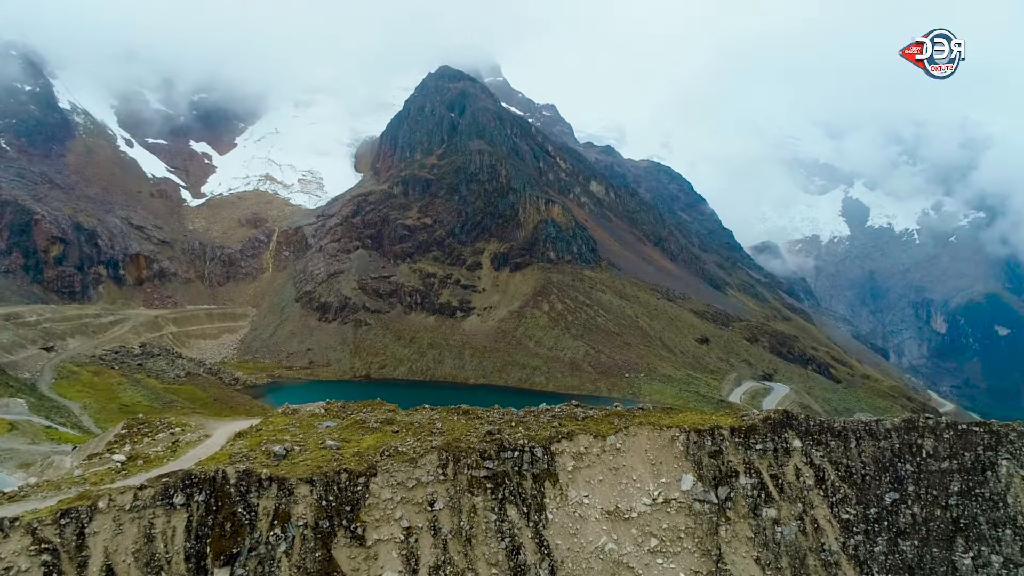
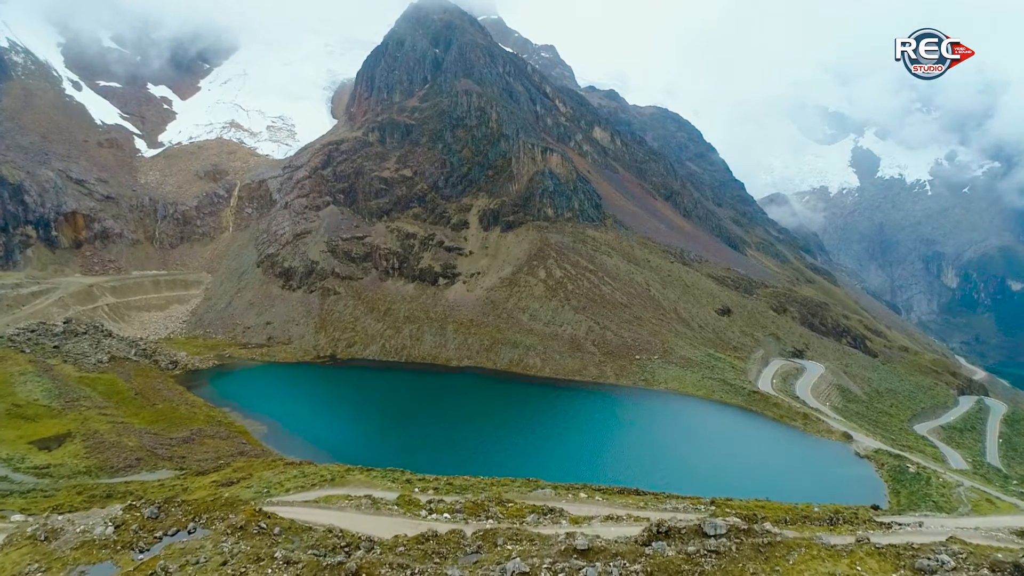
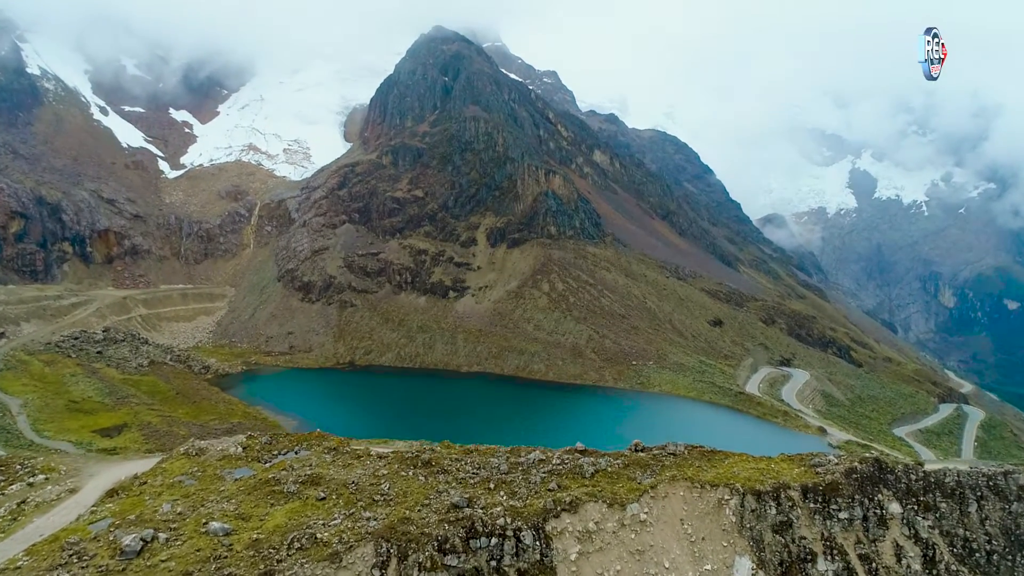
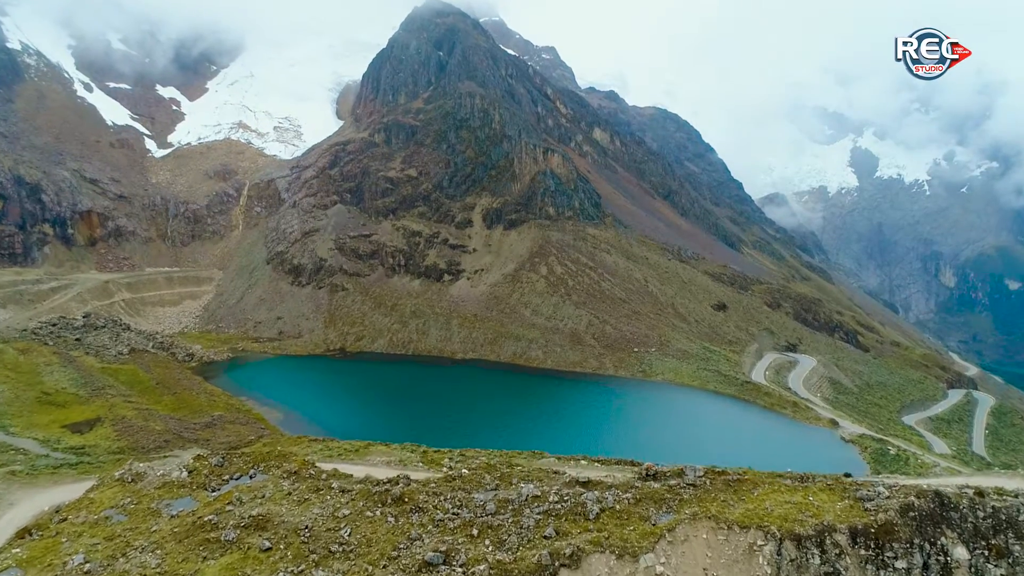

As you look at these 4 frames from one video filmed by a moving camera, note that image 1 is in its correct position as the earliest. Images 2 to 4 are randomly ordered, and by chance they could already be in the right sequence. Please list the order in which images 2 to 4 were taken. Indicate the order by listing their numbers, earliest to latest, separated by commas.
3, 4, 2
